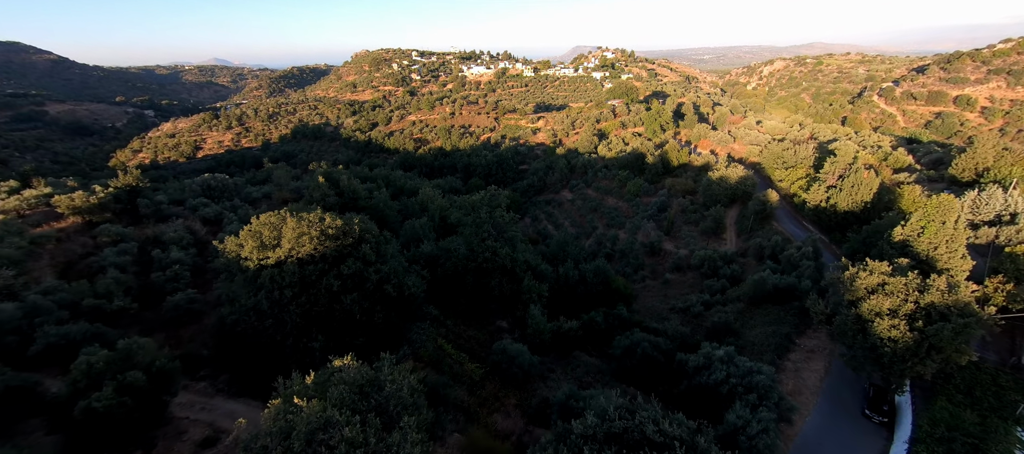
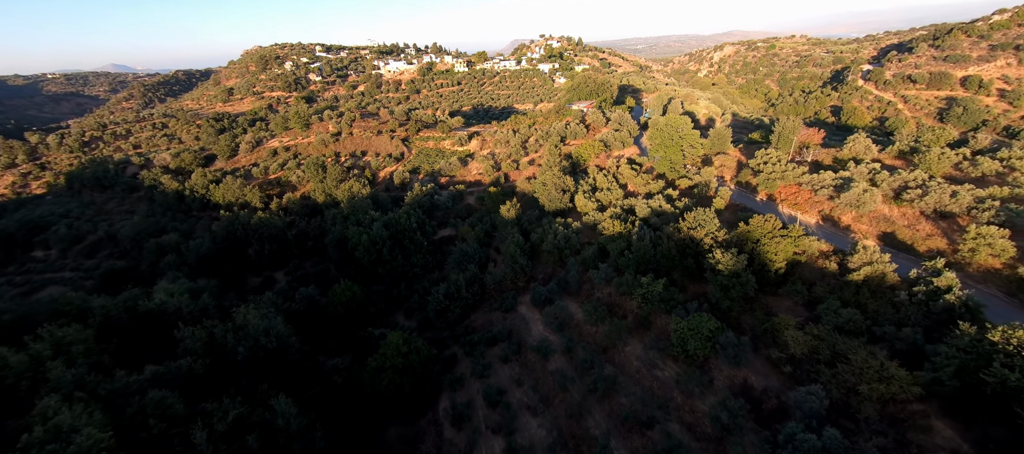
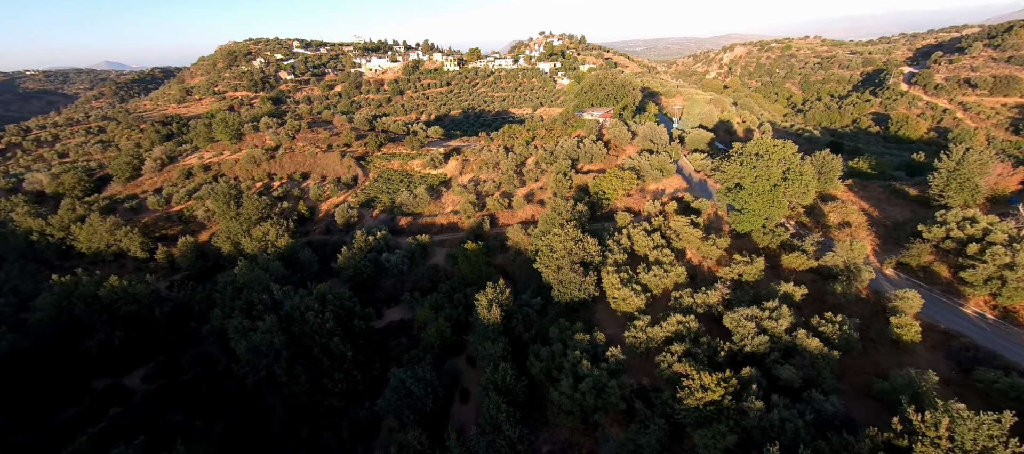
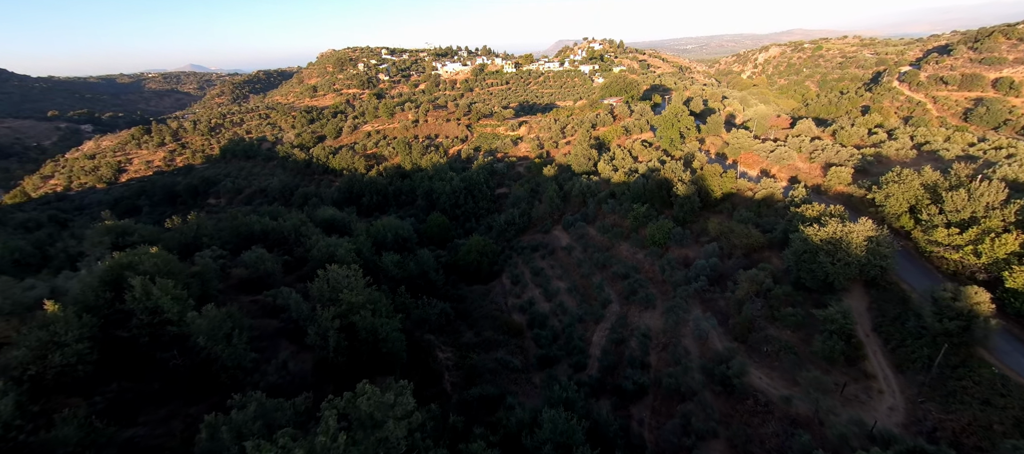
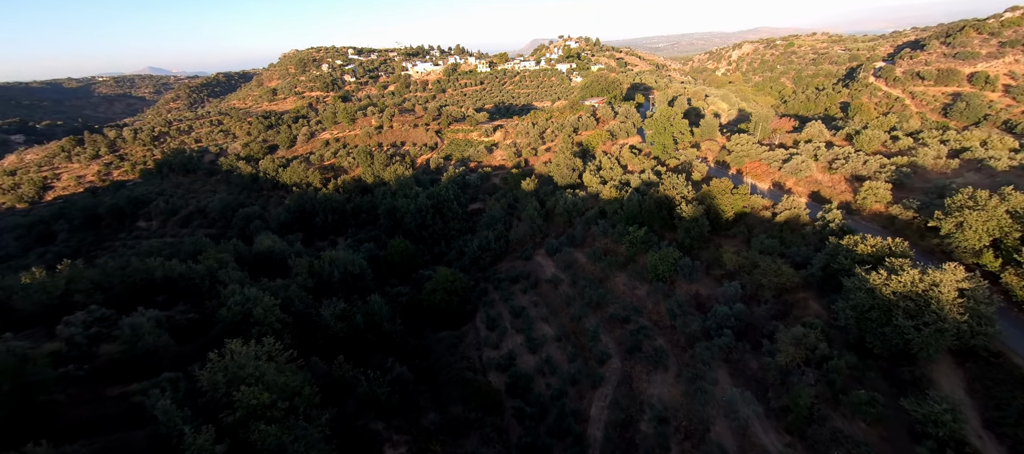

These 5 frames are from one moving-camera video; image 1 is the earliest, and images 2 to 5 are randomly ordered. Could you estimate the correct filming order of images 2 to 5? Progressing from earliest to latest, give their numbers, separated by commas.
4, 5, 2, 3
